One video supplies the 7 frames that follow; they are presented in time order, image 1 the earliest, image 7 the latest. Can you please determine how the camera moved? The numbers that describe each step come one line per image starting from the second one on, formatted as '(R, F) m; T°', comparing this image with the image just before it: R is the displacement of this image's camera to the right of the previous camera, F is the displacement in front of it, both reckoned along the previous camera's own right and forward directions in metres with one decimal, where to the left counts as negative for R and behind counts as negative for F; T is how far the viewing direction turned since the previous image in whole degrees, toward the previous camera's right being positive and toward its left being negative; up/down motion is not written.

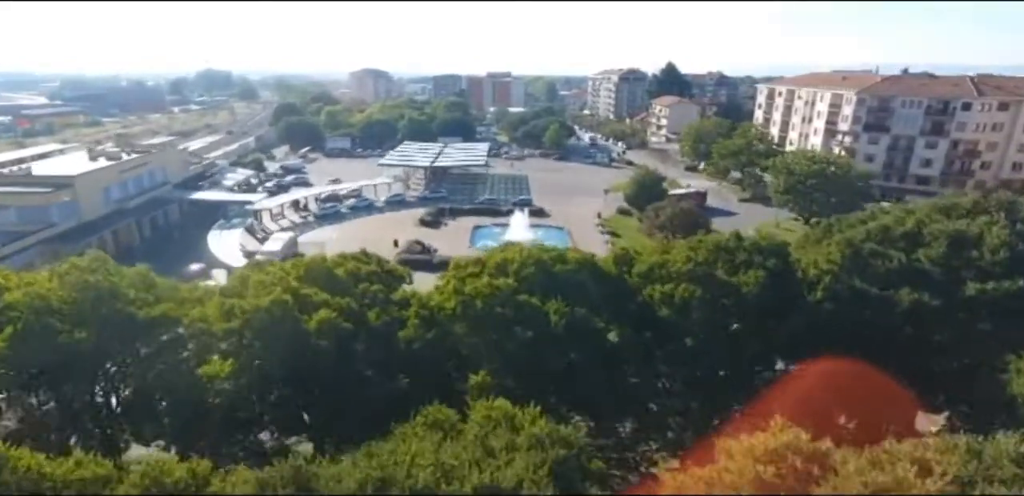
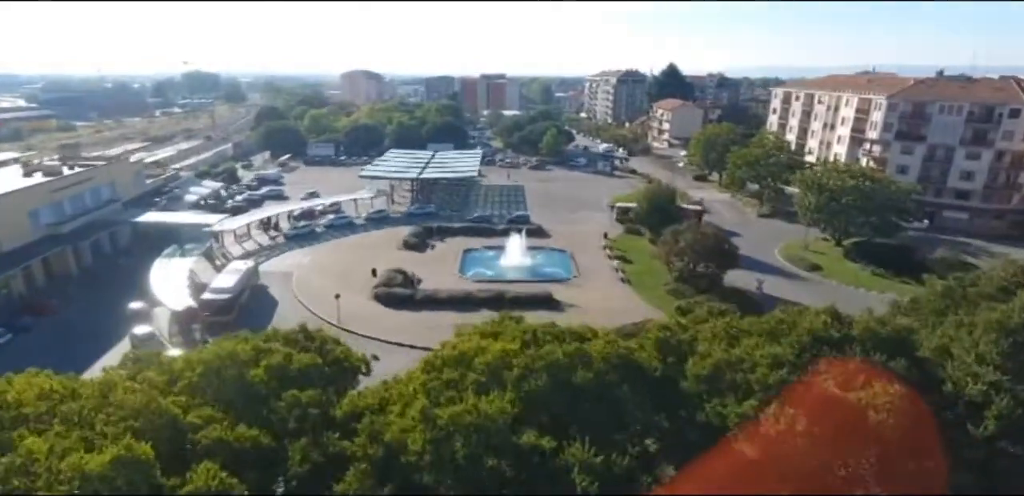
(0.0, +4.6) m; 0°
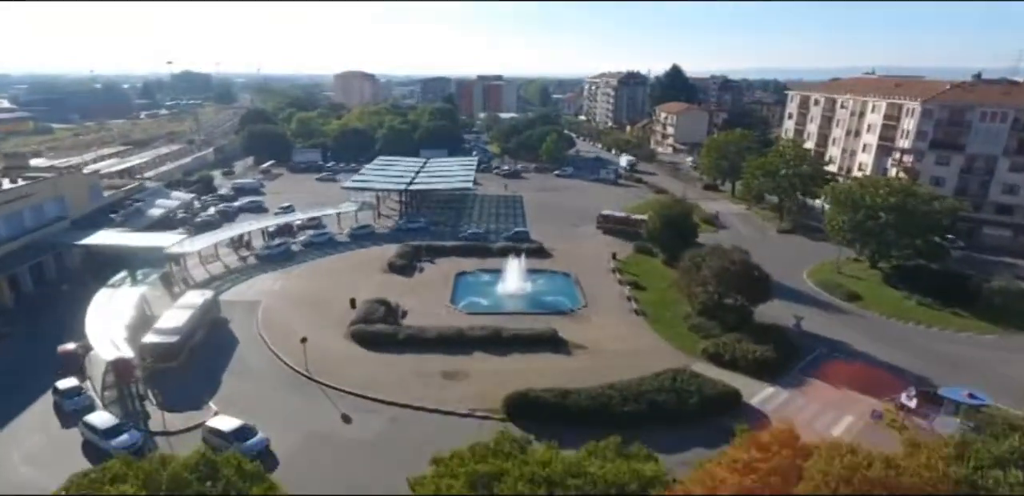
(-0.1, +3.8) m; 0°
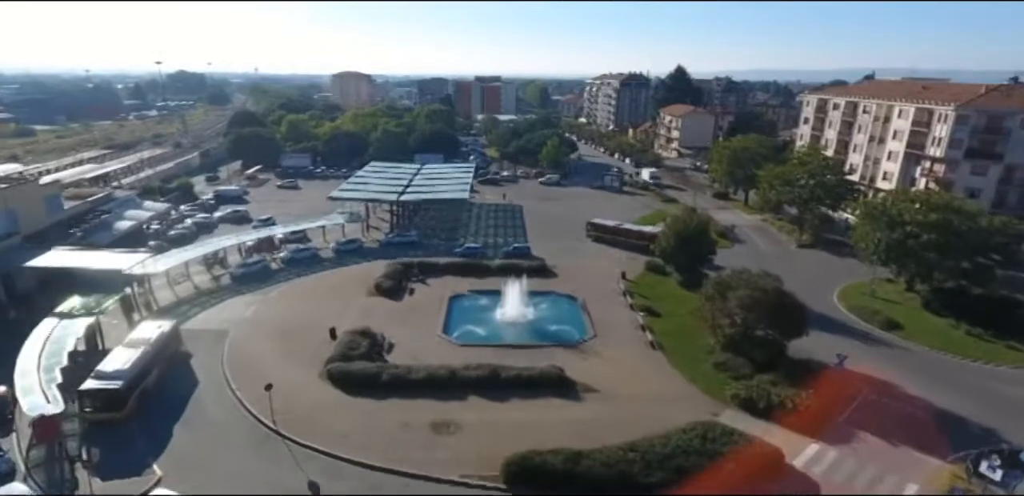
(-0.1, +3.0) m; 0°
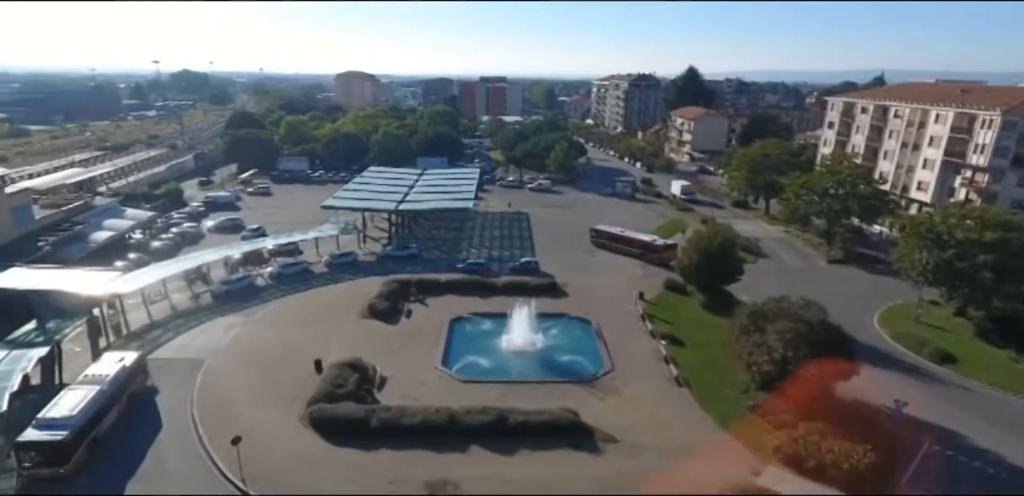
(-0.1, +2.7) m; 0°
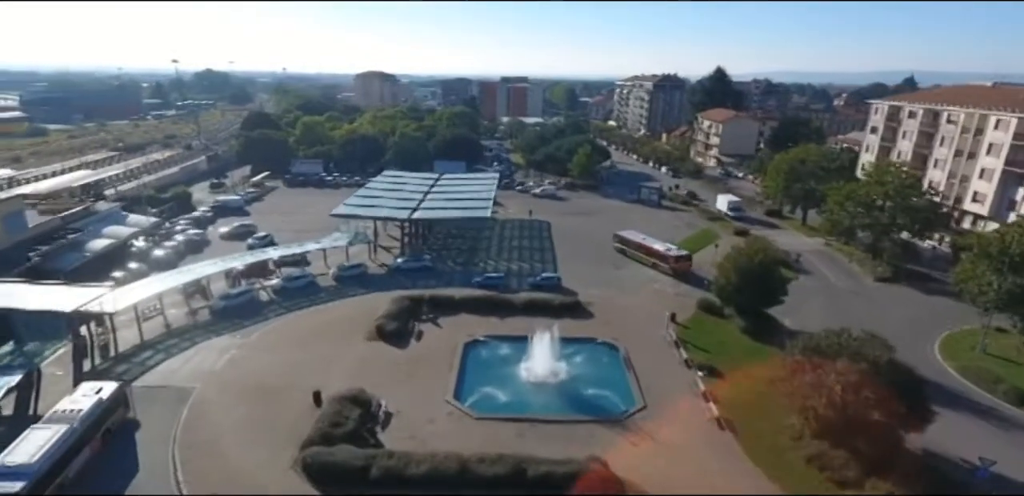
(-0.1, +2.3) m; -2°
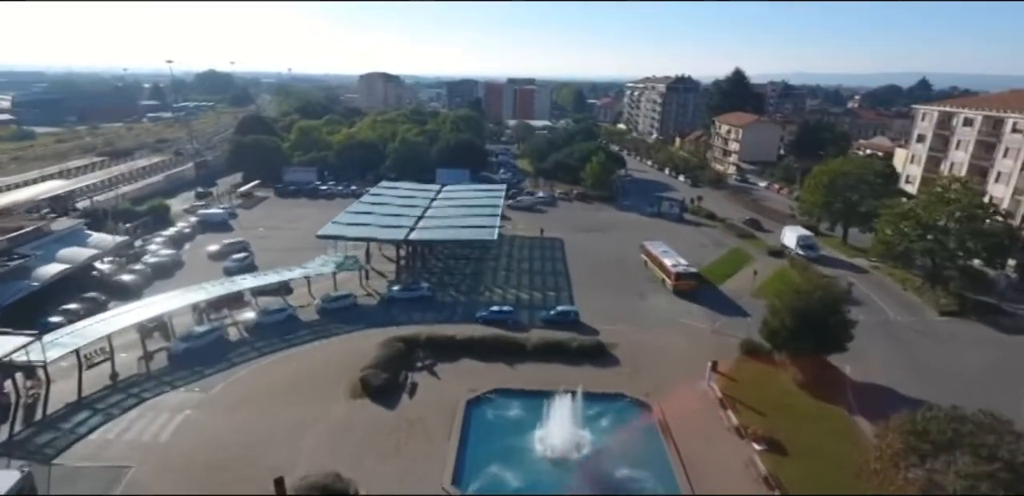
(-0.2, +4.0) m; 0°
